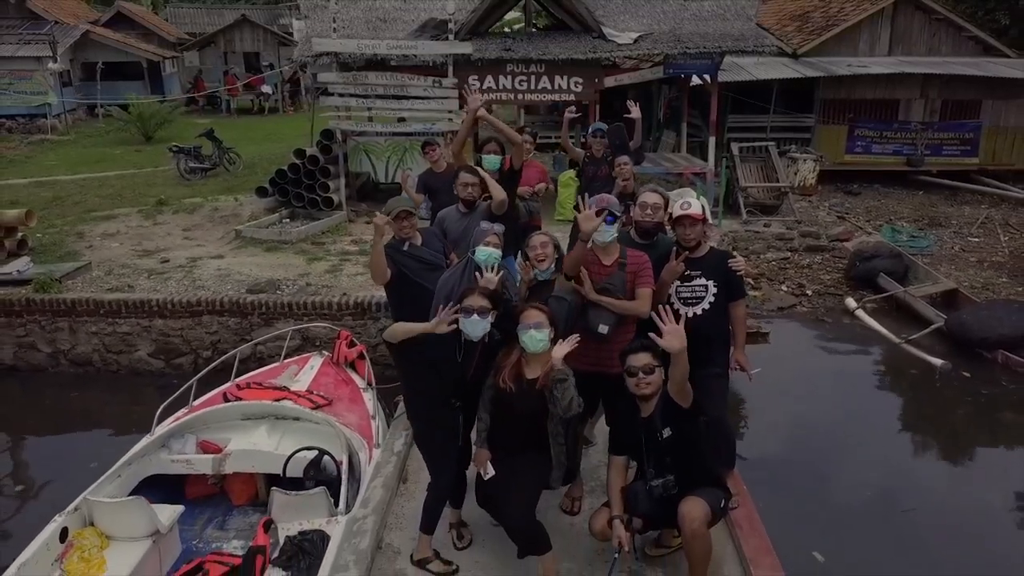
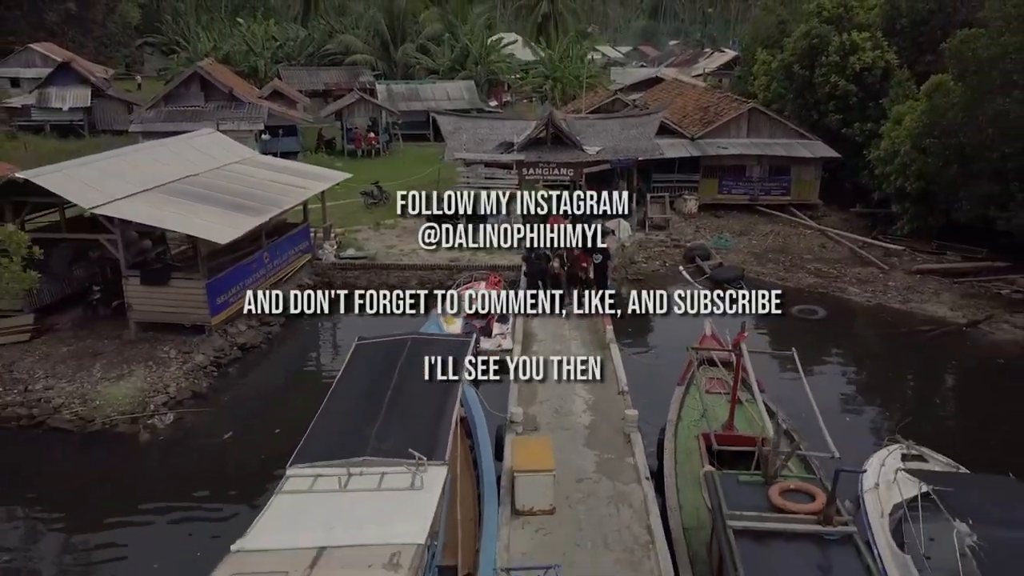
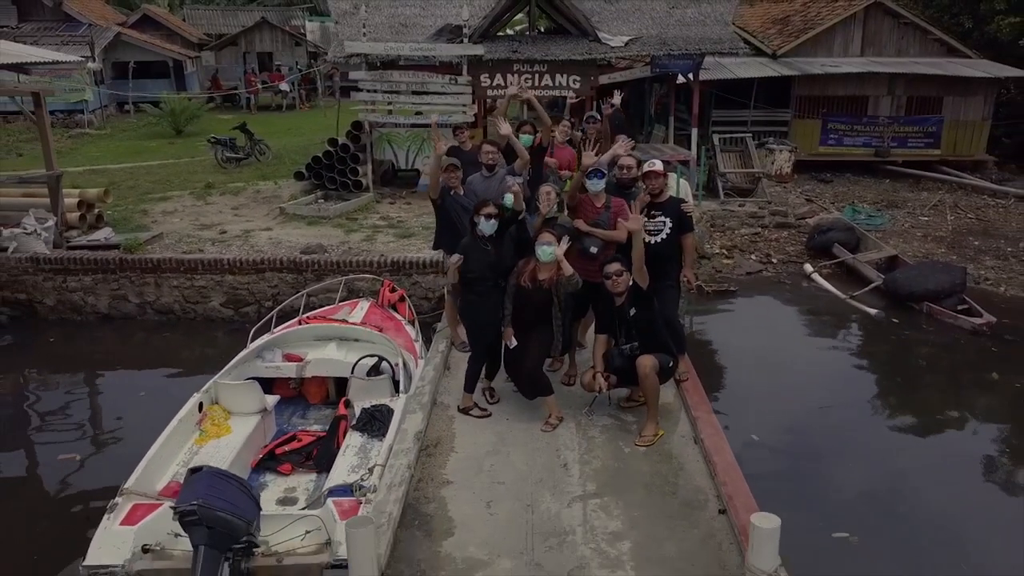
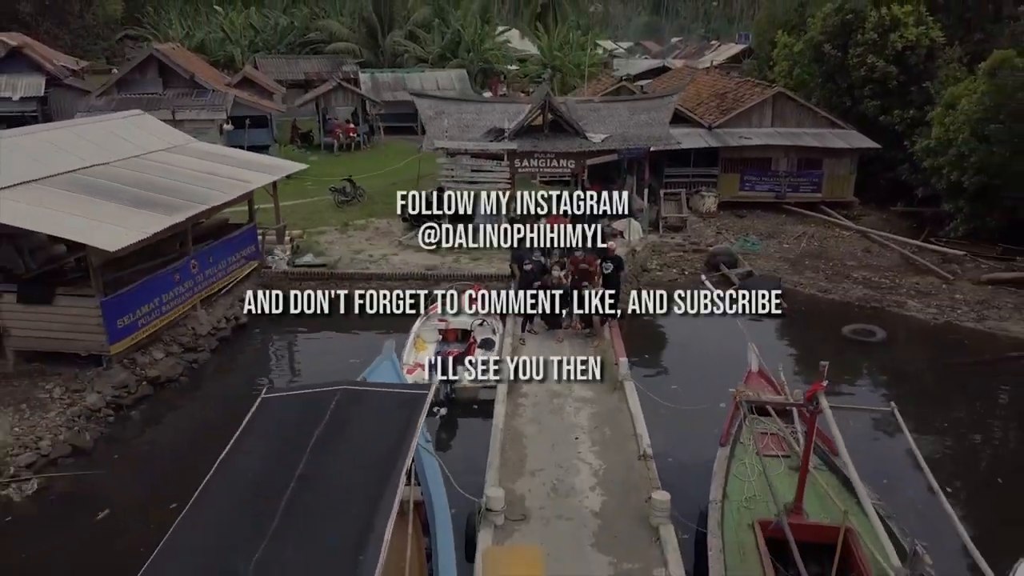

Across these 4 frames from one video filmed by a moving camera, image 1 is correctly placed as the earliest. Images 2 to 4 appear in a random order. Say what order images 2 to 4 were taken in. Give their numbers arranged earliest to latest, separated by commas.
3, 4, 2
